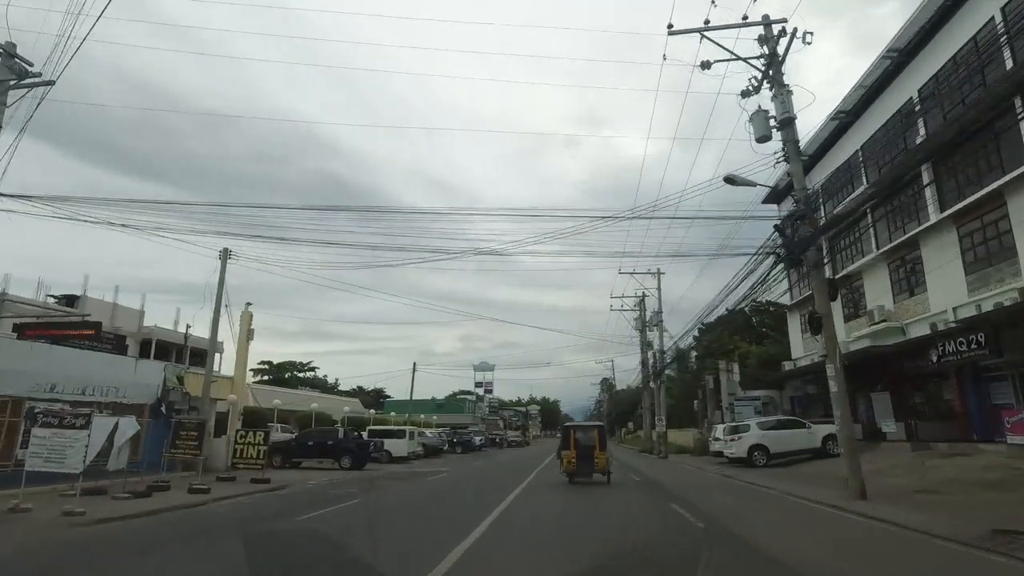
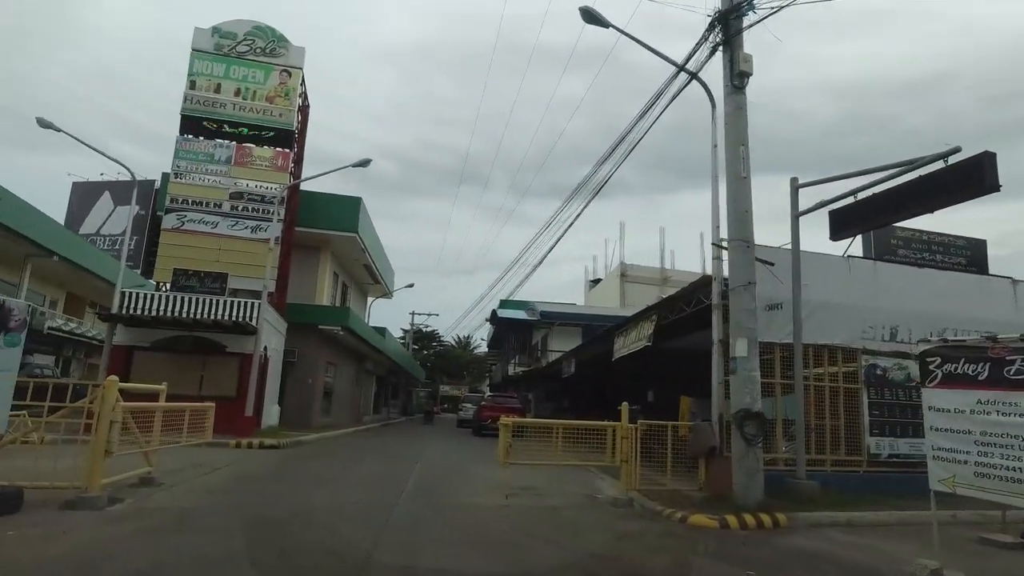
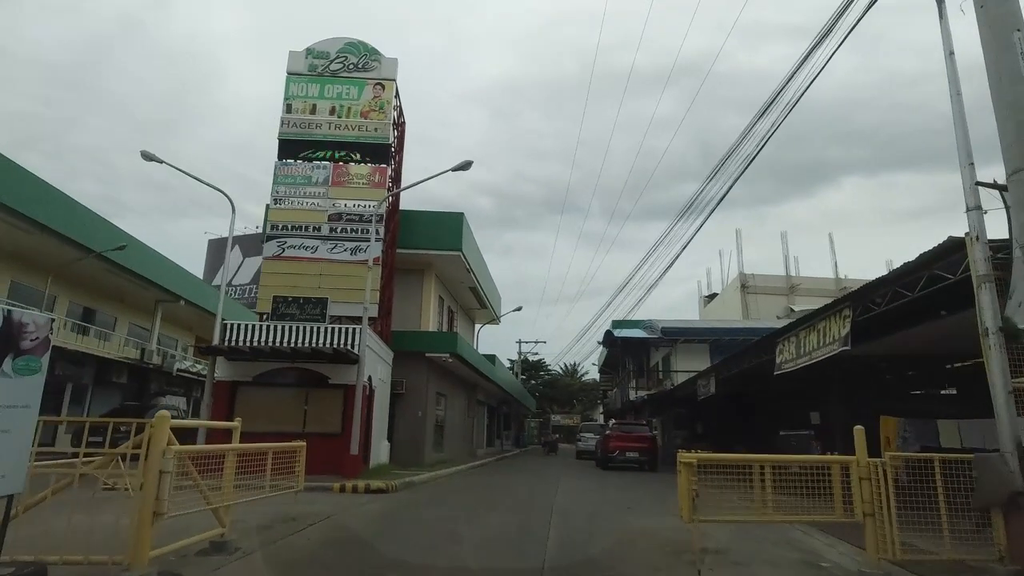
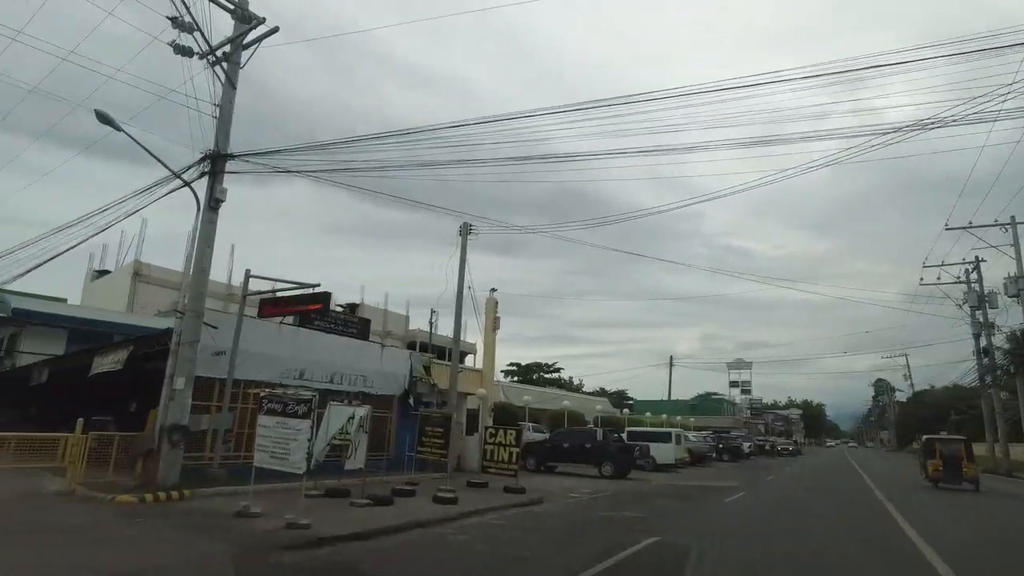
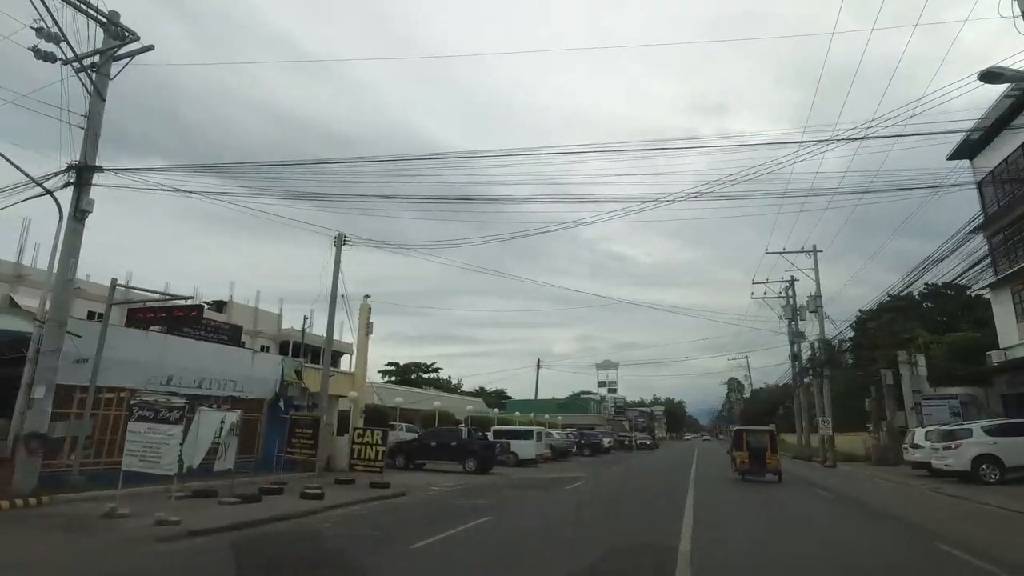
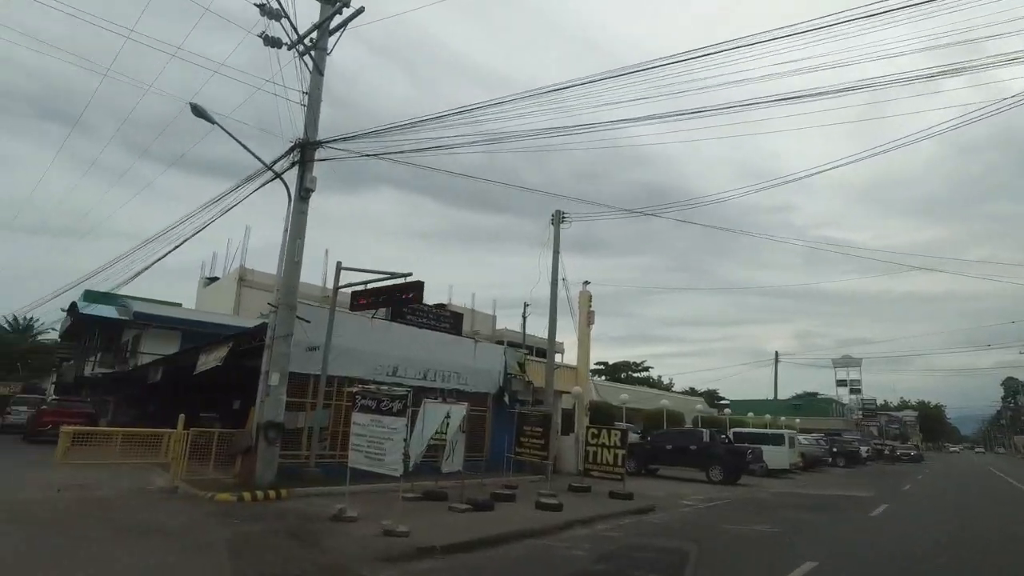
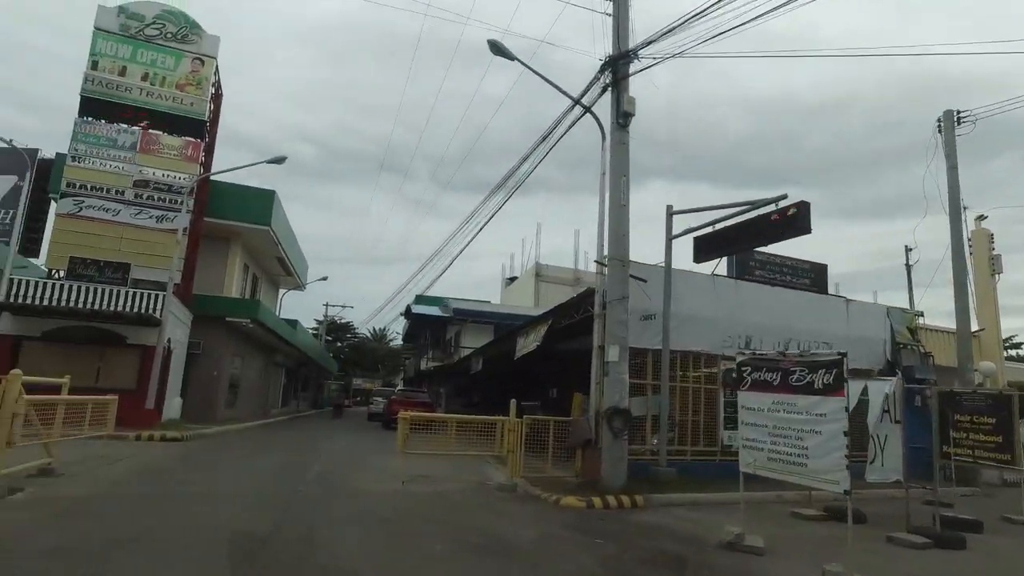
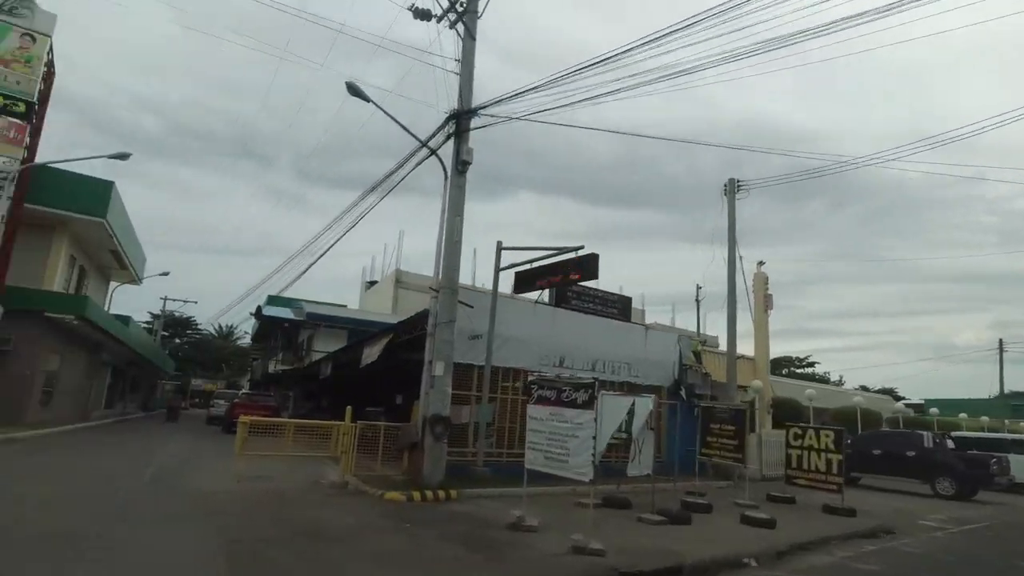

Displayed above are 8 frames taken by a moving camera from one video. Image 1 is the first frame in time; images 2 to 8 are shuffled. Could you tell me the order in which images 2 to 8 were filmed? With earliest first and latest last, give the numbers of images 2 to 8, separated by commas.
5, 4, 6, 8, 7, 2, 3
